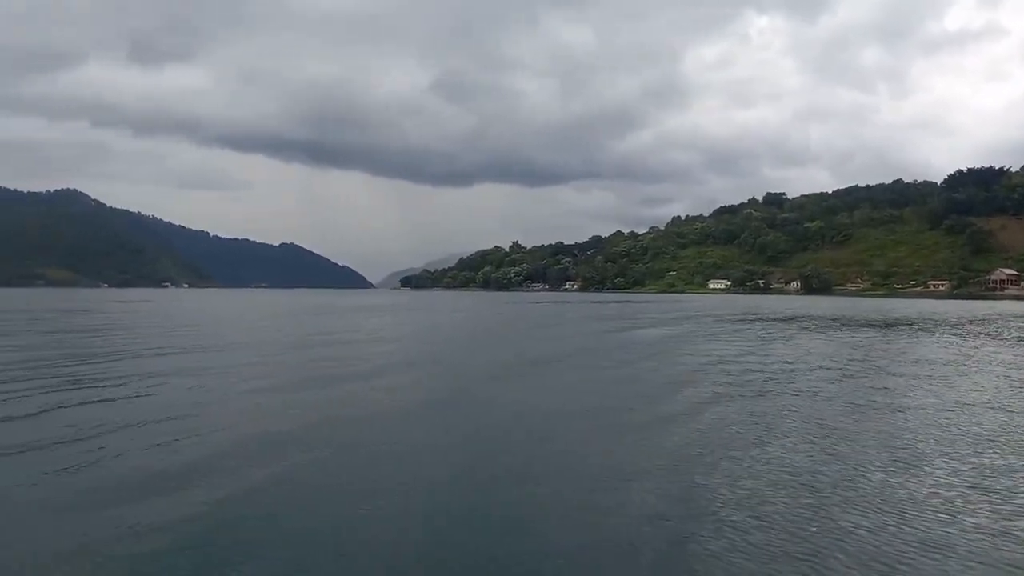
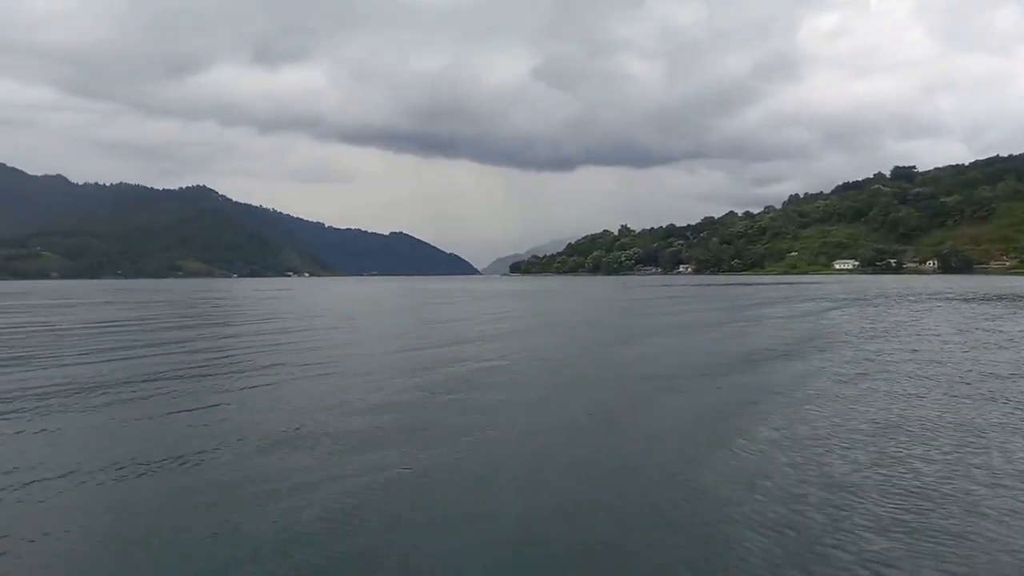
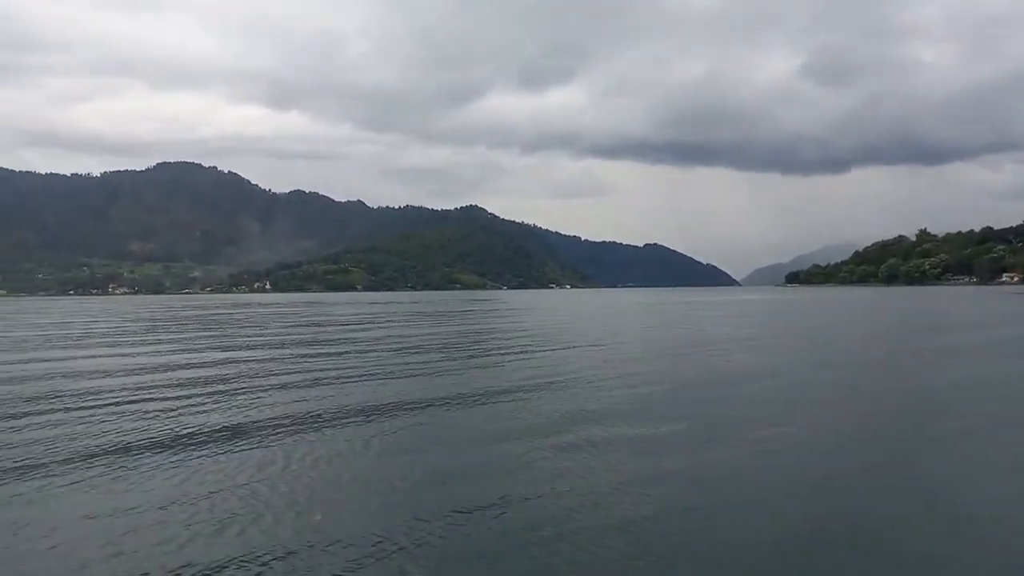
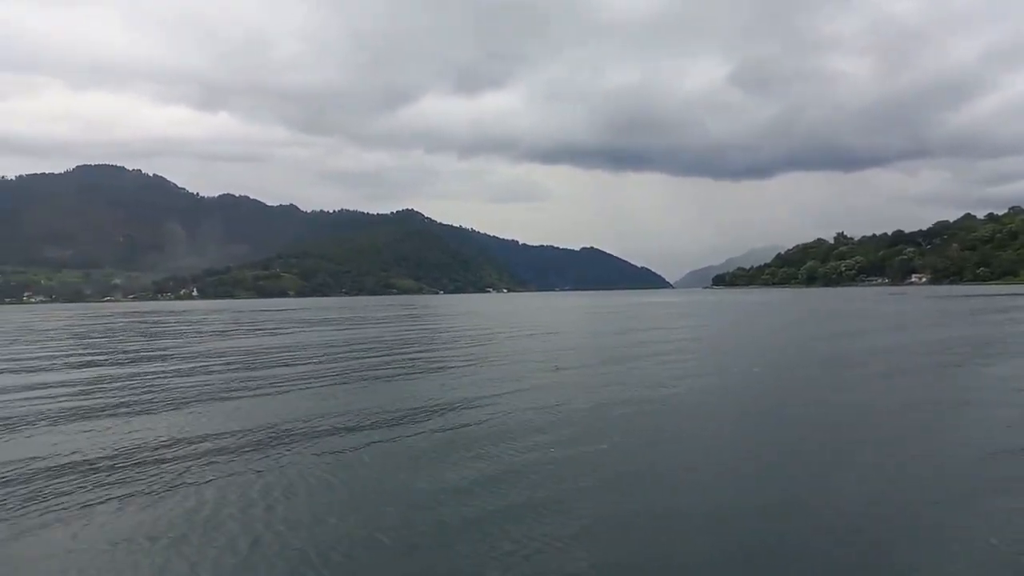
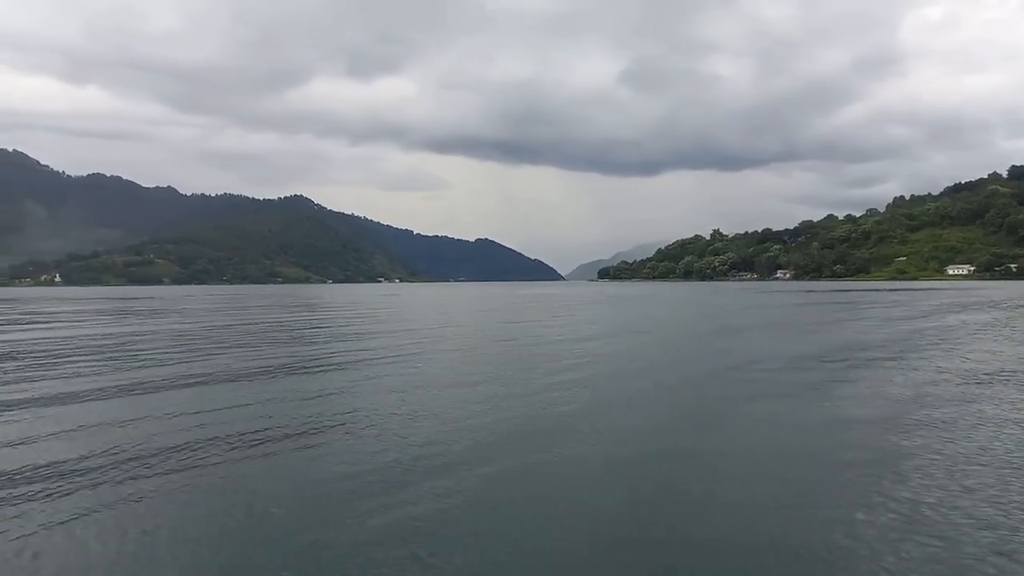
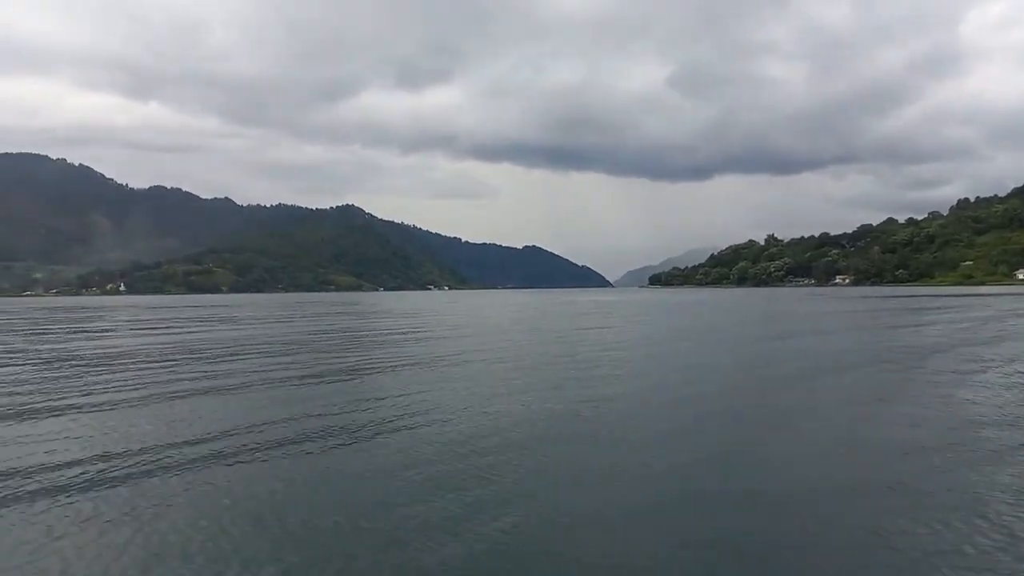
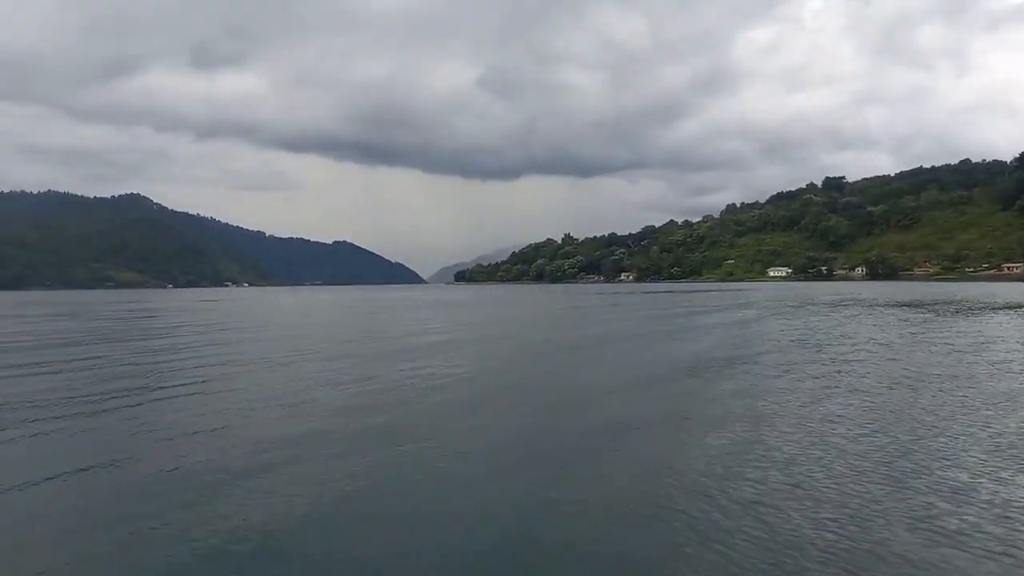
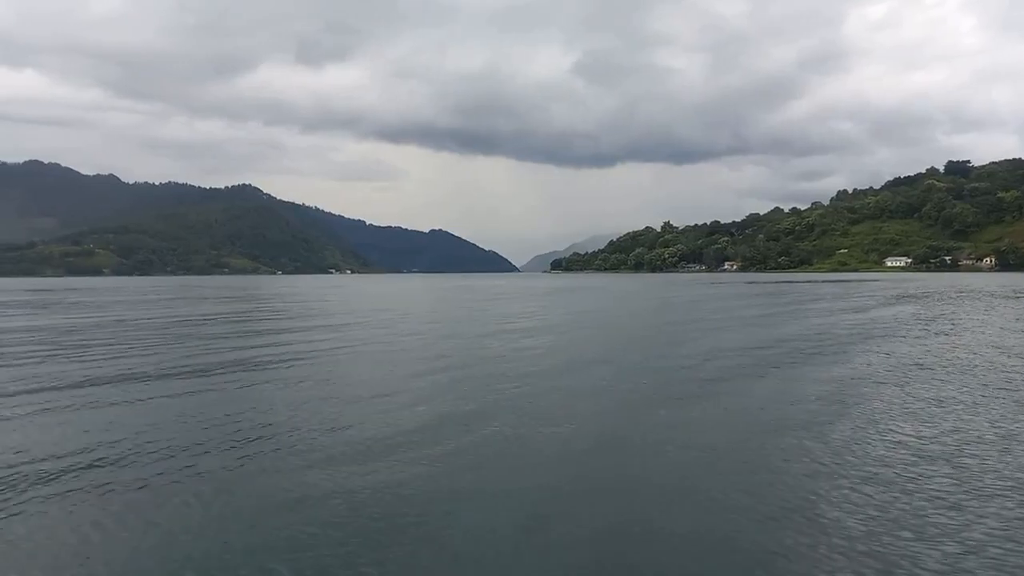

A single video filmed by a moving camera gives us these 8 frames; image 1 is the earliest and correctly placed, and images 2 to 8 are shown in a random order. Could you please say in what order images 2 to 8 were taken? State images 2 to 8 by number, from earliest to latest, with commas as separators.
7, 2, 8, 5, 6, 4, 3
